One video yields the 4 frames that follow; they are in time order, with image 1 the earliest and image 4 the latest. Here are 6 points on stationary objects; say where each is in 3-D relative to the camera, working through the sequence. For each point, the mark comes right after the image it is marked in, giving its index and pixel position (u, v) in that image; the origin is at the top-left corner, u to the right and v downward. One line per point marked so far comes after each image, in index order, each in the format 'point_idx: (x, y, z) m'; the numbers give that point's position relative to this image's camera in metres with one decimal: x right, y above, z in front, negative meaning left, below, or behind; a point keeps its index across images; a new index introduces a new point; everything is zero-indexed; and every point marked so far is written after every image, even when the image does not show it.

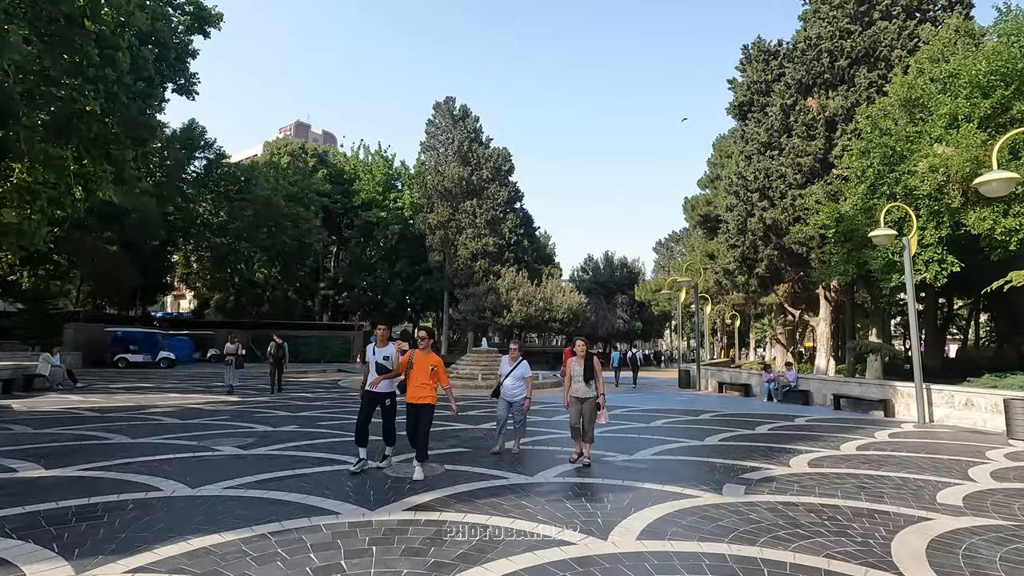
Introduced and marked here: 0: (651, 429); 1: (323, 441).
0: (+3.0, -3.1, +11.6) m
1: (-3.4, -2.7, +9.6) m
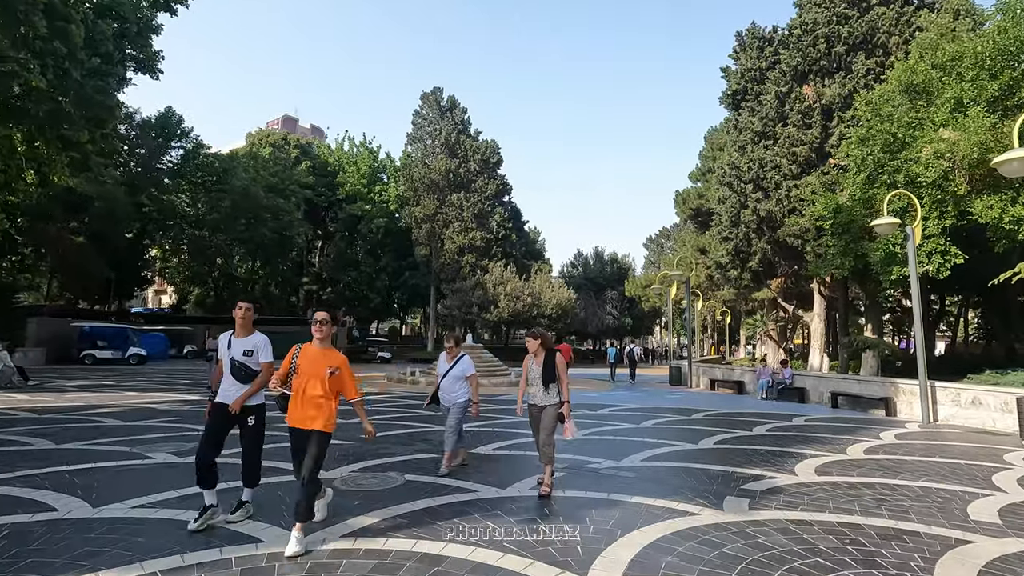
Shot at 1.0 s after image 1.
0: (+2.6, -2.9, +10.7) m
1: (-3.8, -2.5, +8.6) m
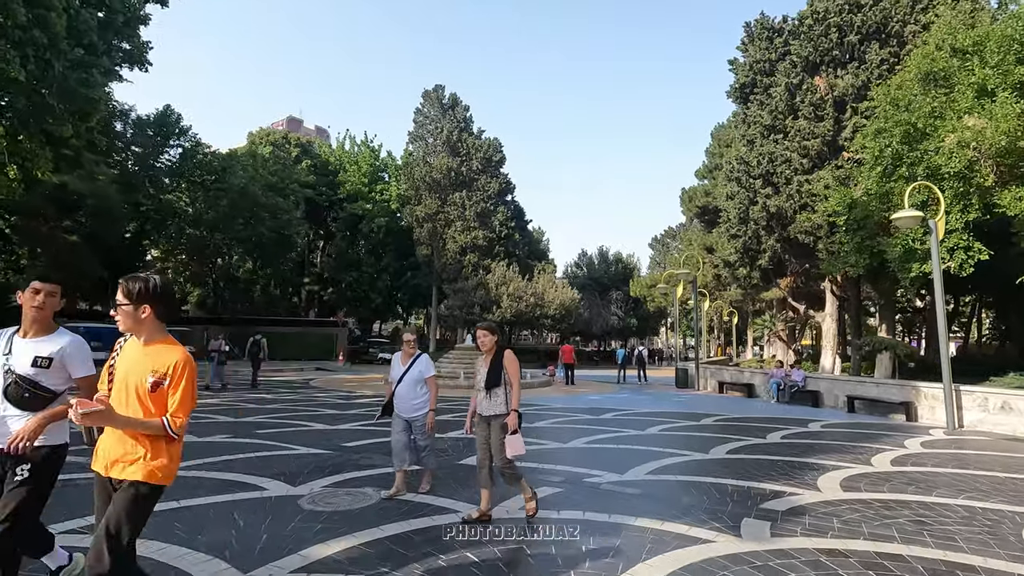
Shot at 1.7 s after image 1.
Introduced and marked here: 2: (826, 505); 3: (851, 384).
0: (+2.5, -2.8, +10.0) m
1: (-3.9, -2.4, +7.9) m
2: (+3.5, -2.4, +5.9) m
3: (+10.1, -2.8, +15.9) m
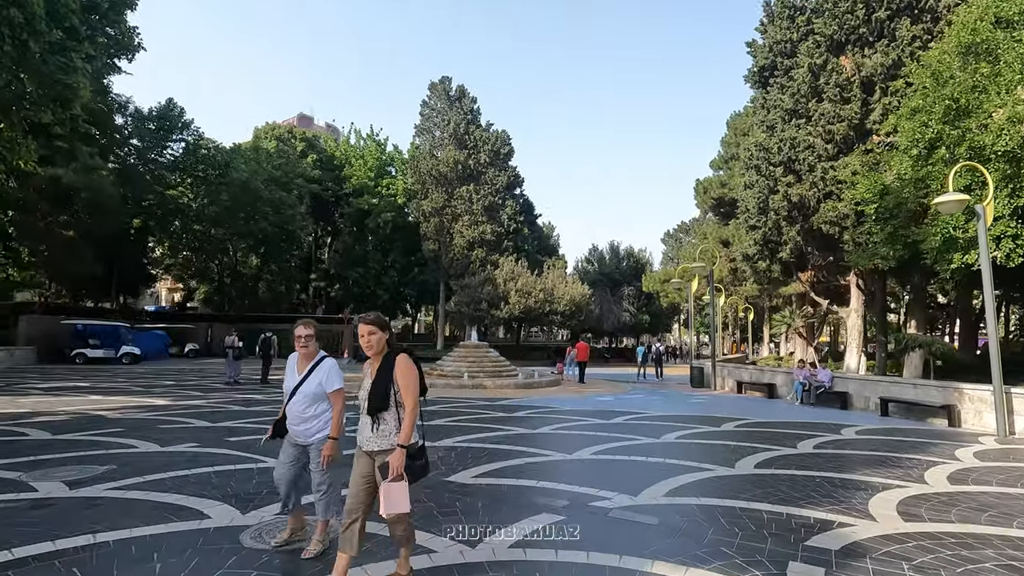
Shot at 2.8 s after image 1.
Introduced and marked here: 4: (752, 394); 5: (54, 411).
0: (+2.5, -2.7, +8.9) m
1: (-3.9, -2.3, +6.9) m
2: (+3.4, -2.3, +4.8) m
3: (+10.2, -2.6, +14.6) m
4: (+8.7, -3.8, +19.4) m
5: (-9.9, -2.7, +11.6) m
